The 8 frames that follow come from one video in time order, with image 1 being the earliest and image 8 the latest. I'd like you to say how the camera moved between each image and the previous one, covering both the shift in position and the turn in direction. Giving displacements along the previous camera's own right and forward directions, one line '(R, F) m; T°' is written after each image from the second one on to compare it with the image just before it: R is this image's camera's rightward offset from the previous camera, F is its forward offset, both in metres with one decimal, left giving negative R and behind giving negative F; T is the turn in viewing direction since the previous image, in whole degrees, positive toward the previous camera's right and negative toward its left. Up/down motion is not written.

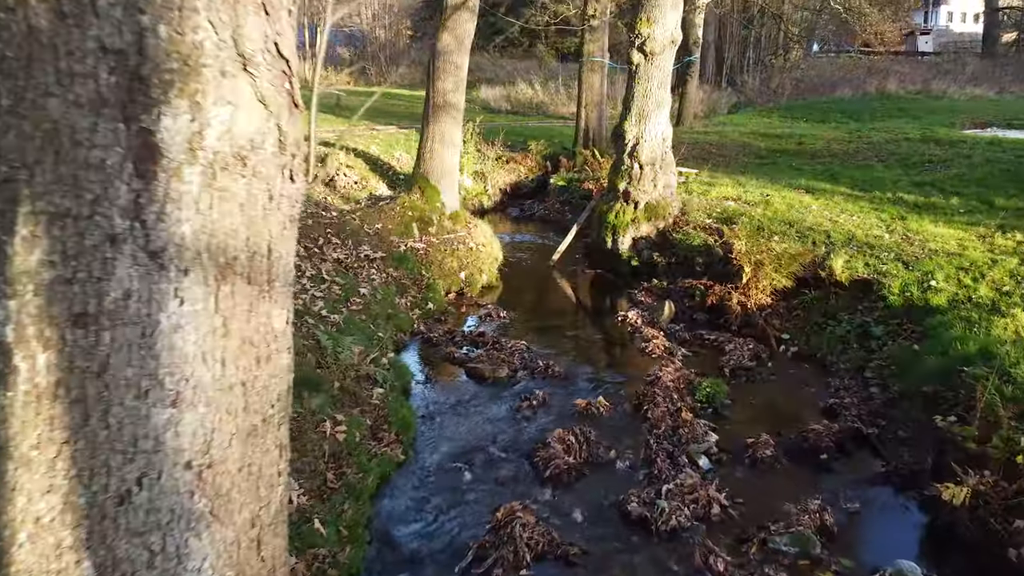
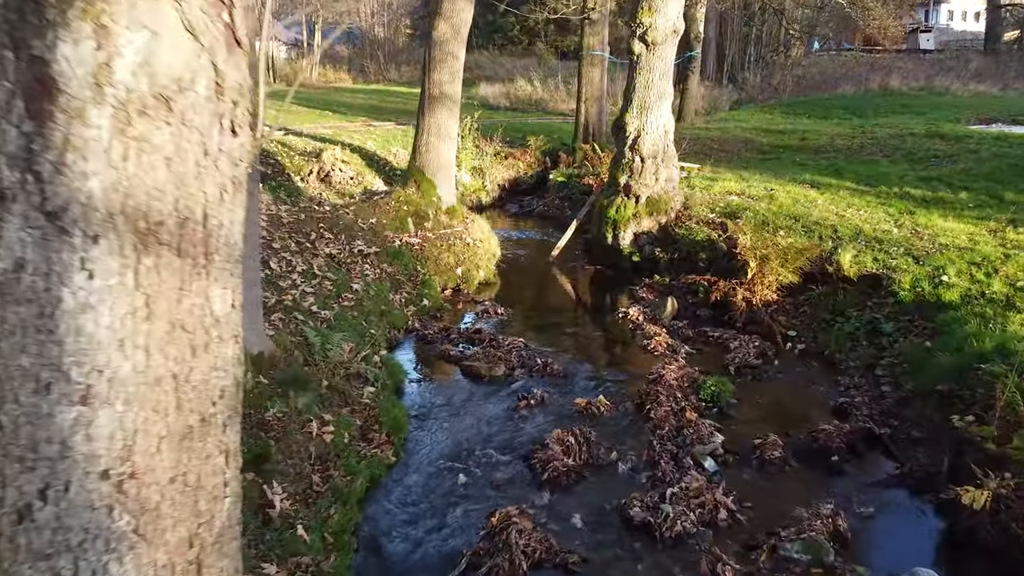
(0.0, +0.4) m; 0°
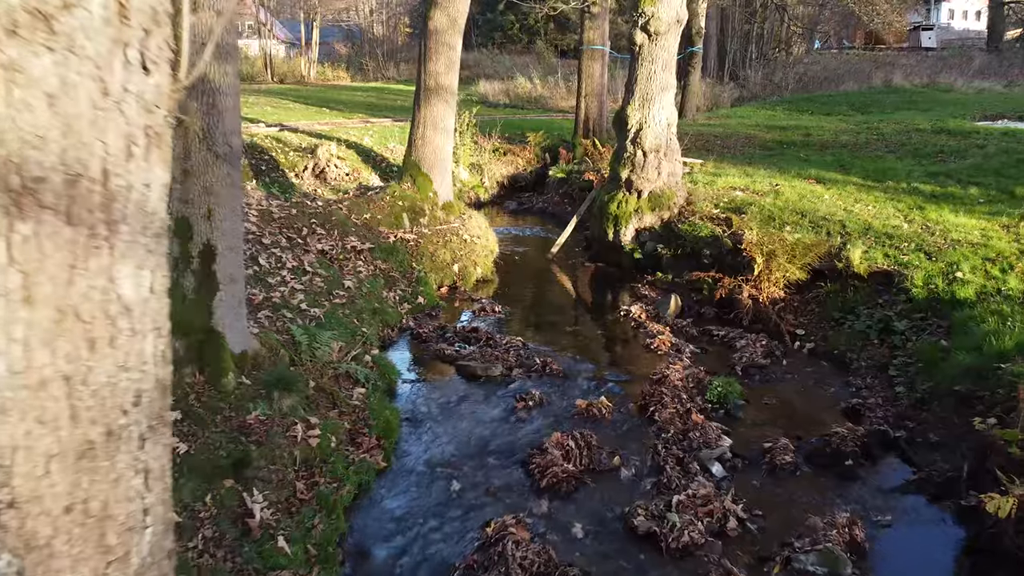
(0.0, +0.4) m; 0°
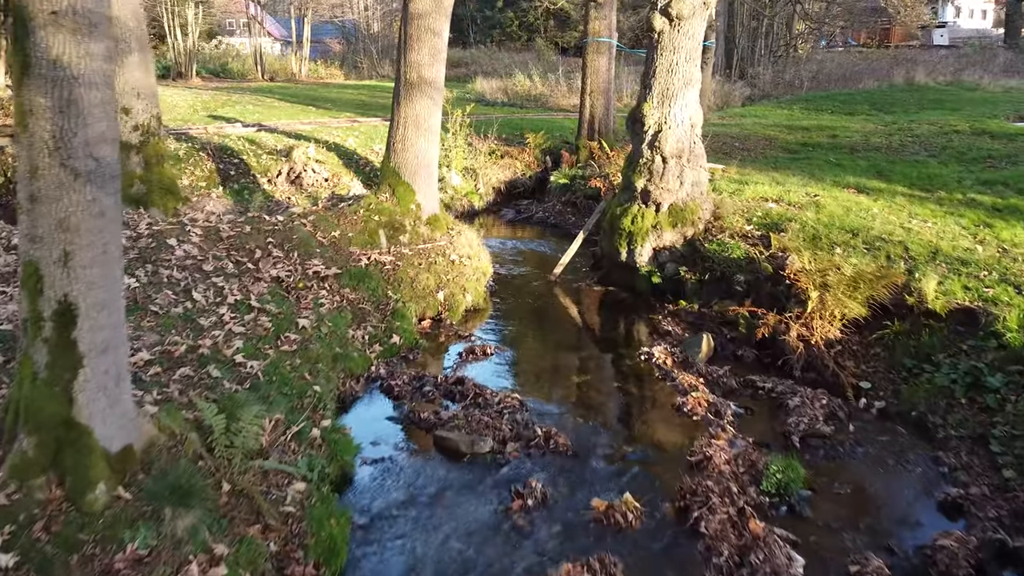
(0.0, +2.0) m; 0°
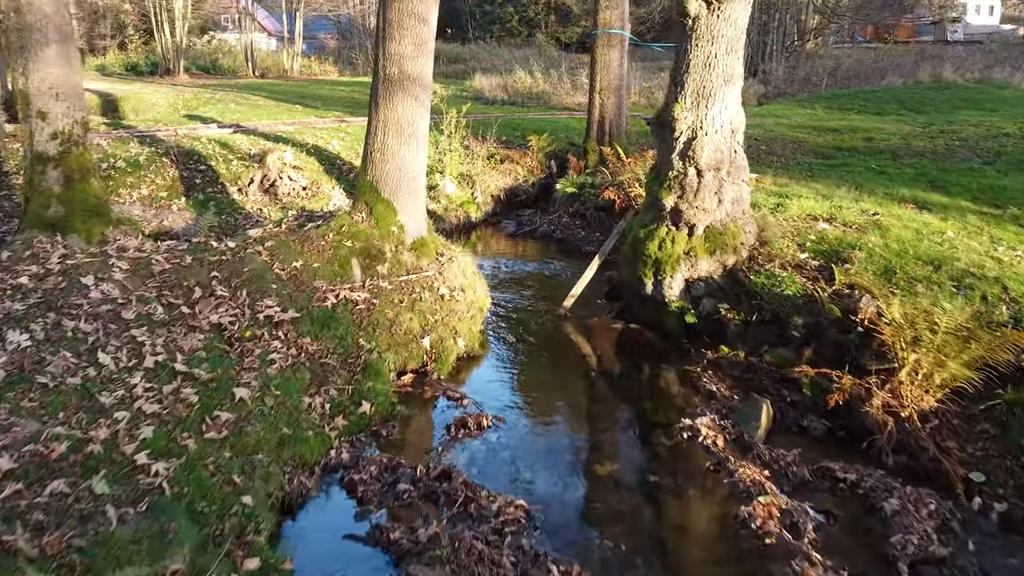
(0.0, +2.0) m; 0°
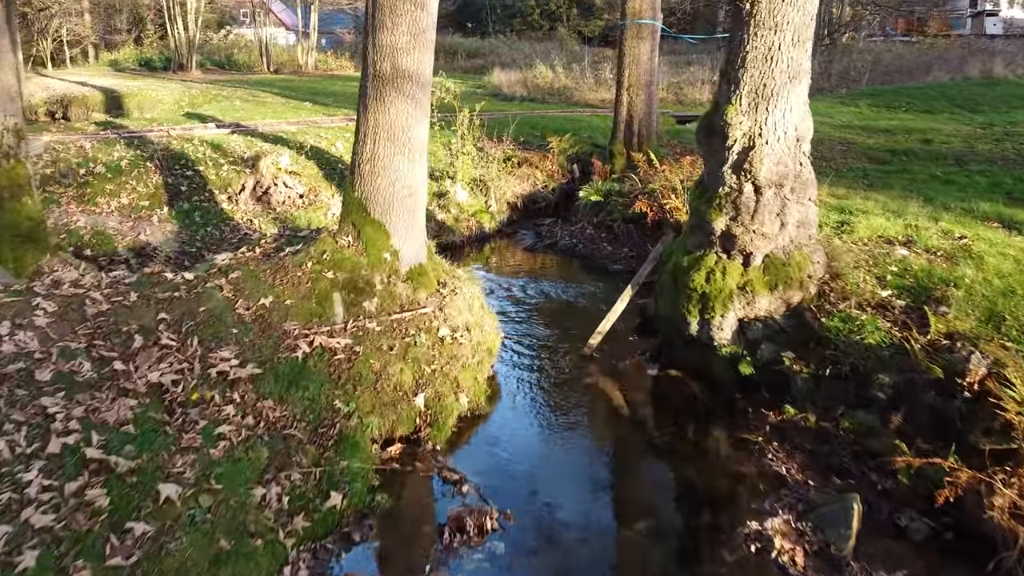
(0.0, +1.6) m; -1°
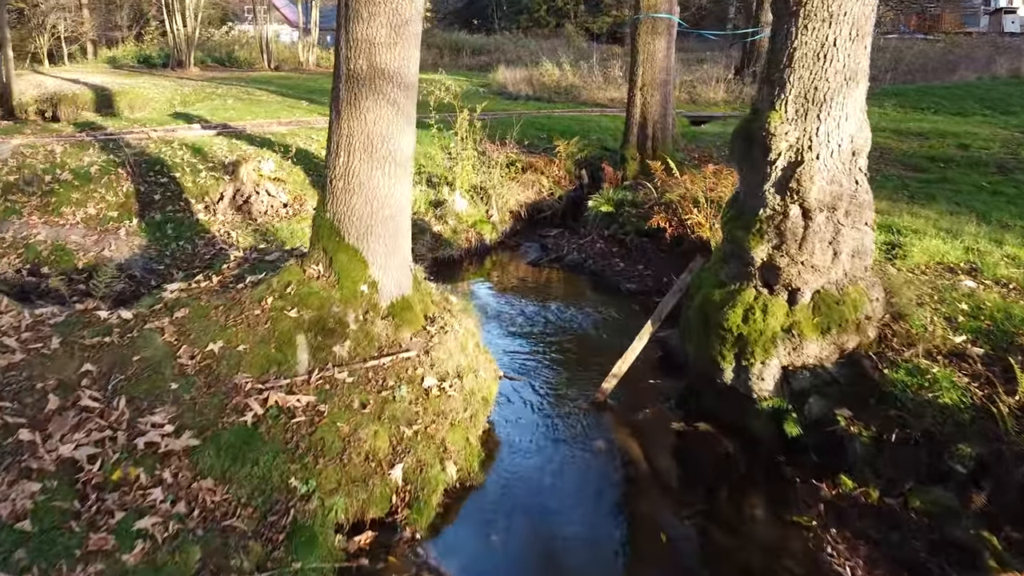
(+0.1, +1.2) m; 0°
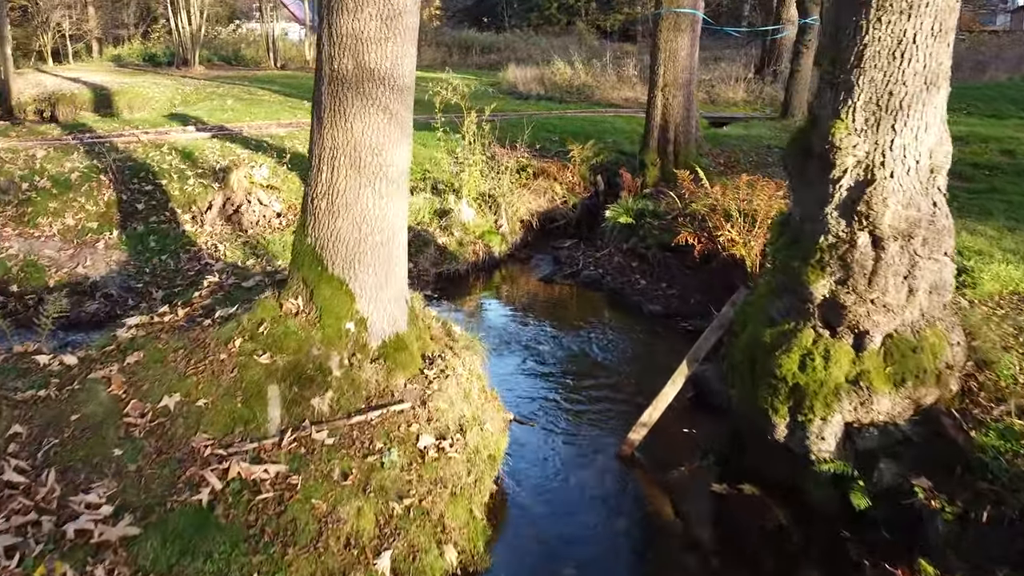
(0.0, +1.0) m; -1°
